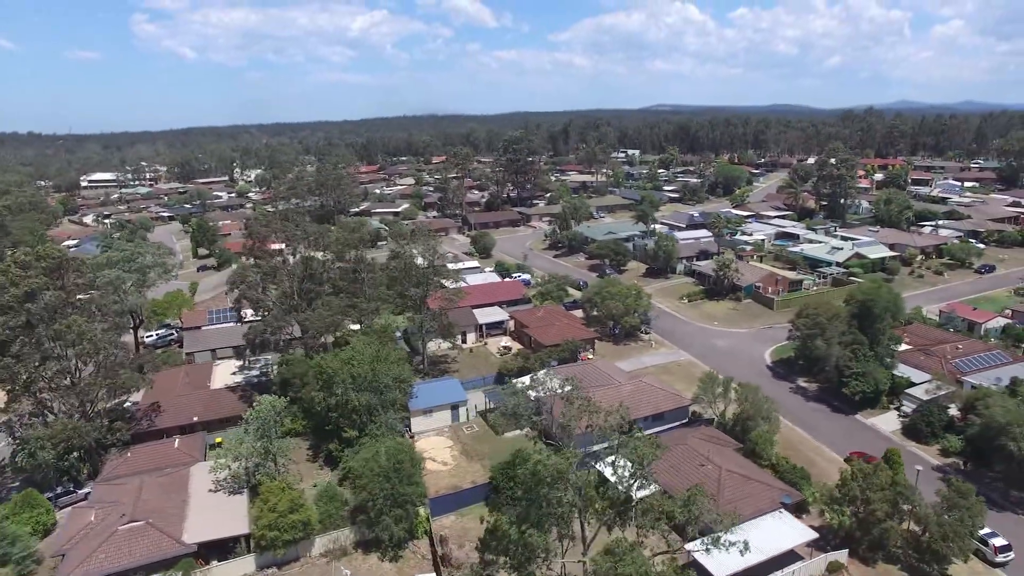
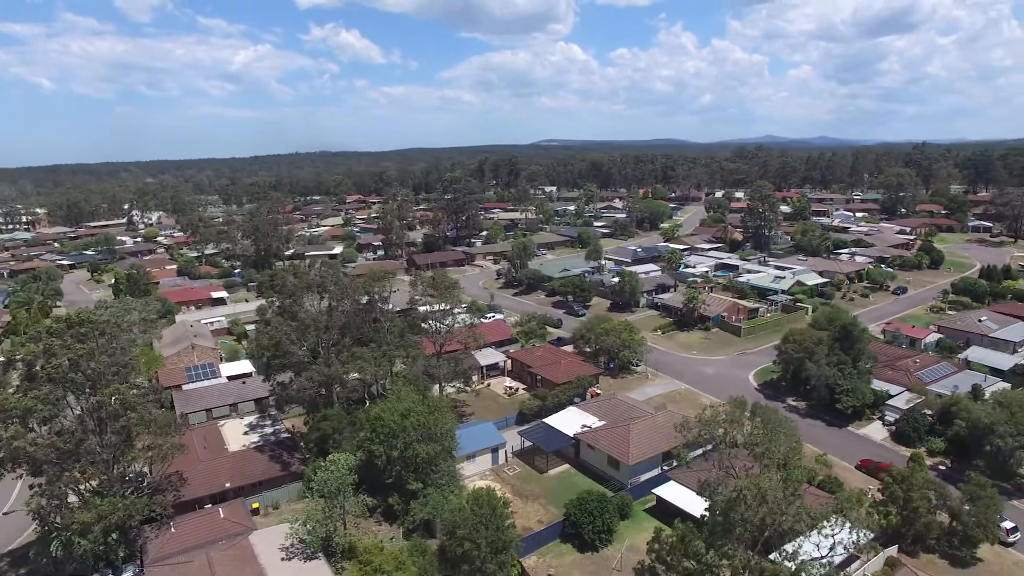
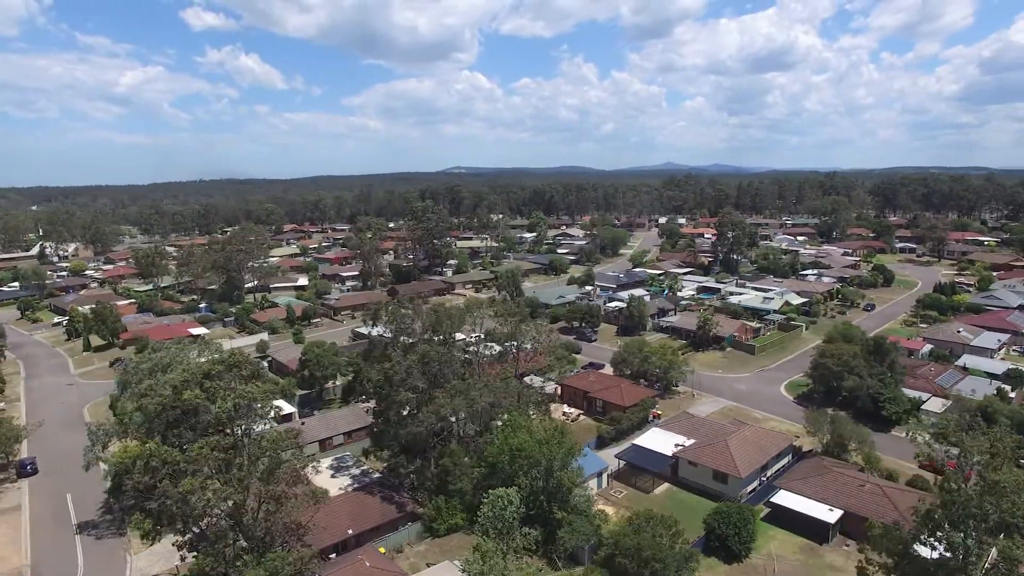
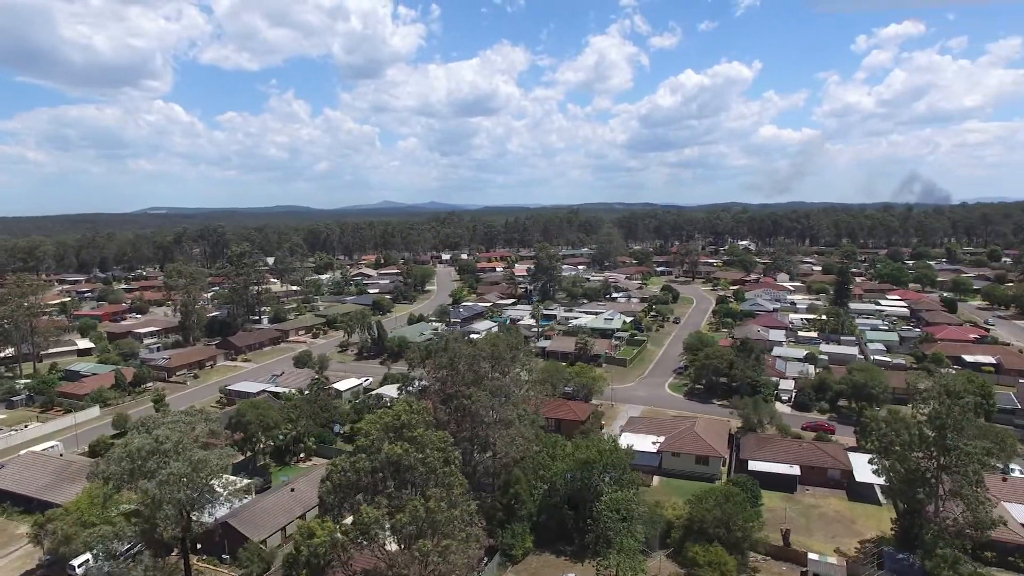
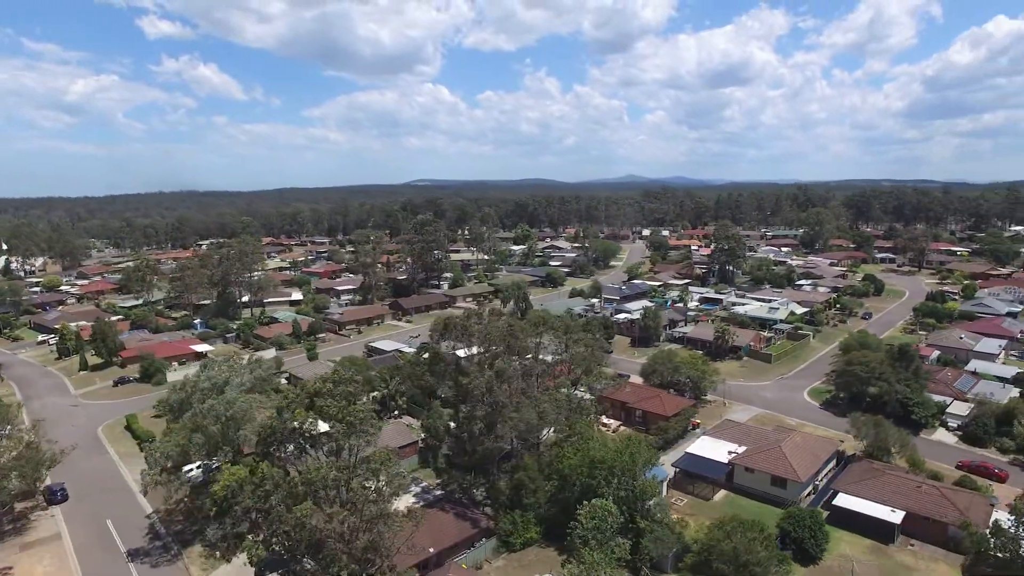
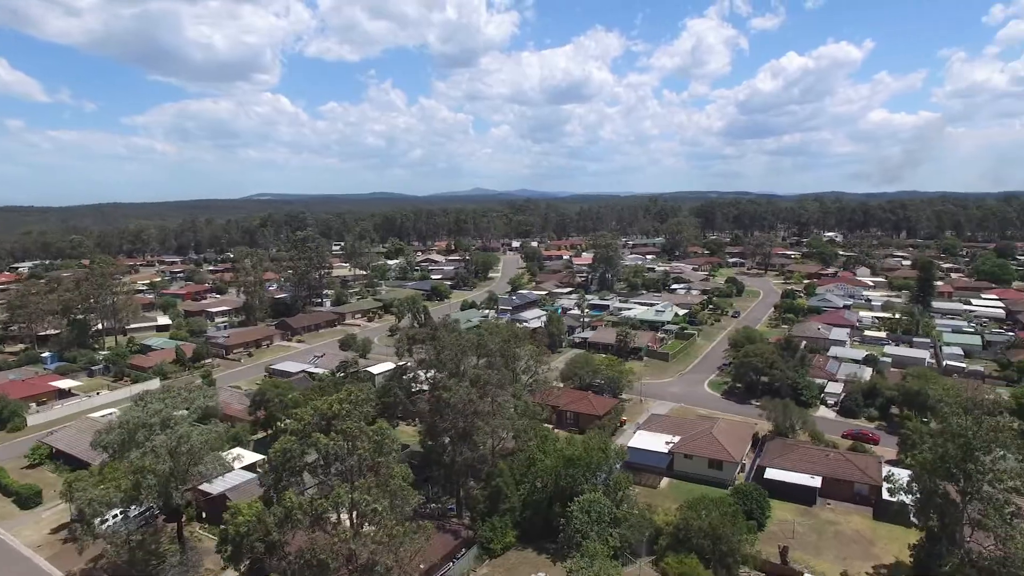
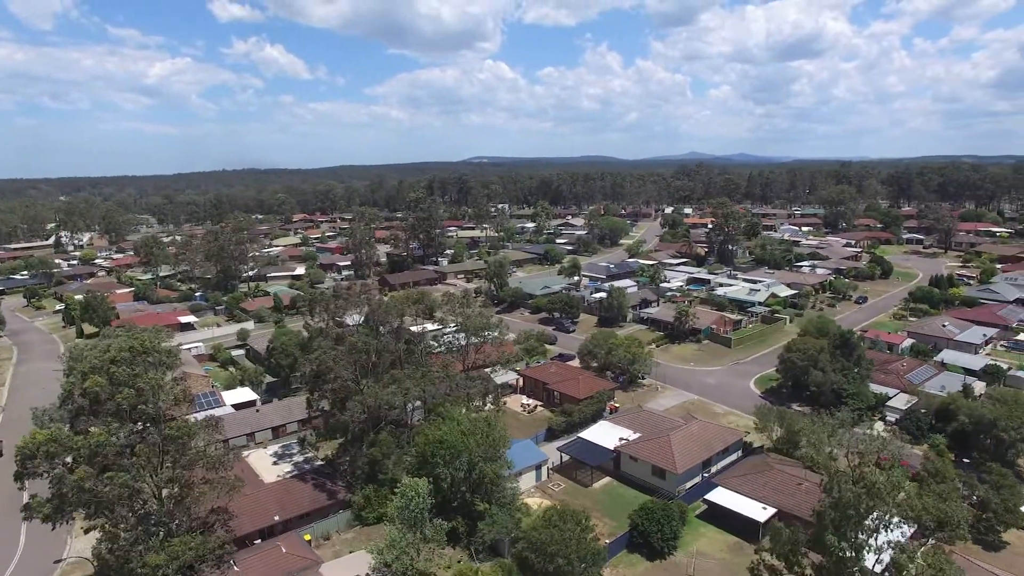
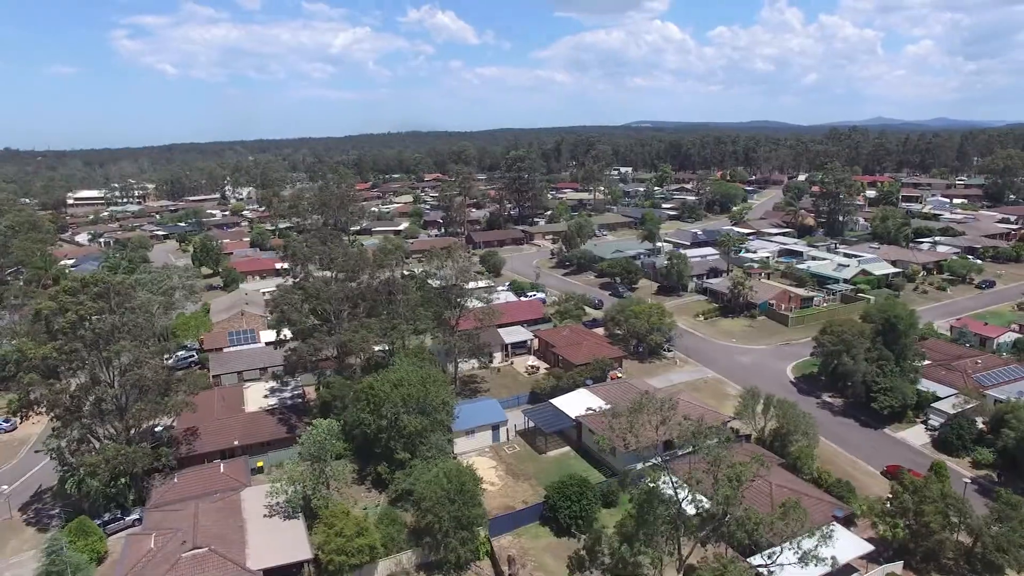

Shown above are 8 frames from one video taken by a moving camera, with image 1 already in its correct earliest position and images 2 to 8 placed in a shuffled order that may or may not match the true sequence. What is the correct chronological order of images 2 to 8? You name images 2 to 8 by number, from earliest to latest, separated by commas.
8, 2, 7, 3, 5, 6, 4
